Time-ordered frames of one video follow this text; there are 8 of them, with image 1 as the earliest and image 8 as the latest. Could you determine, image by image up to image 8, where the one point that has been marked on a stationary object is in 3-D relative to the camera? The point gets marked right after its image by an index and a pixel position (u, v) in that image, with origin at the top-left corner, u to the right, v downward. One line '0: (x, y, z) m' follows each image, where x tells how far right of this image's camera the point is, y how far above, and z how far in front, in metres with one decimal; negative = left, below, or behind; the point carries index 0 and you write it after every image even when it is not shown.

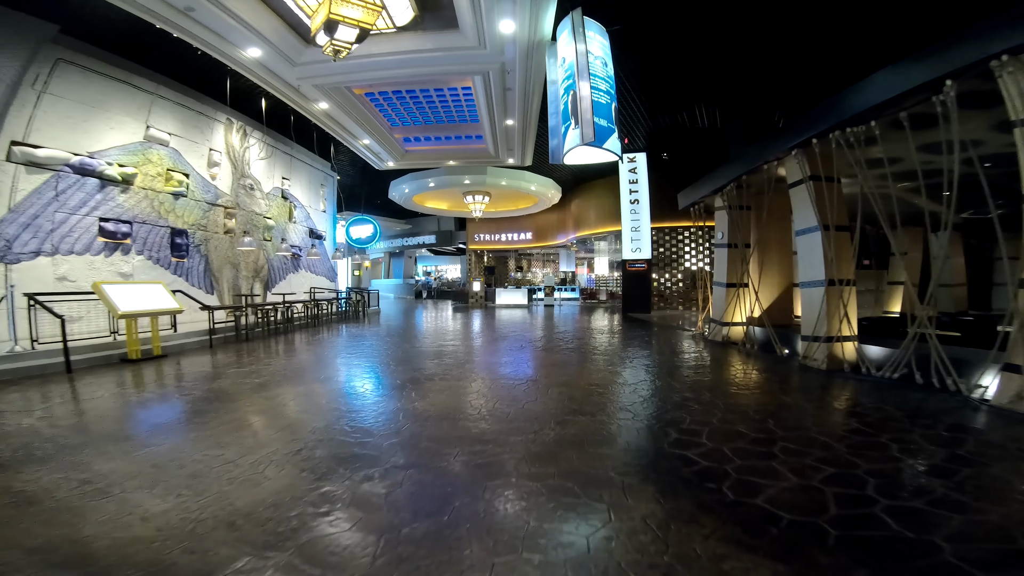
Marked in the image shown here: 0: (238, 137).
0: (-4.2, +2.2, +7.6) m
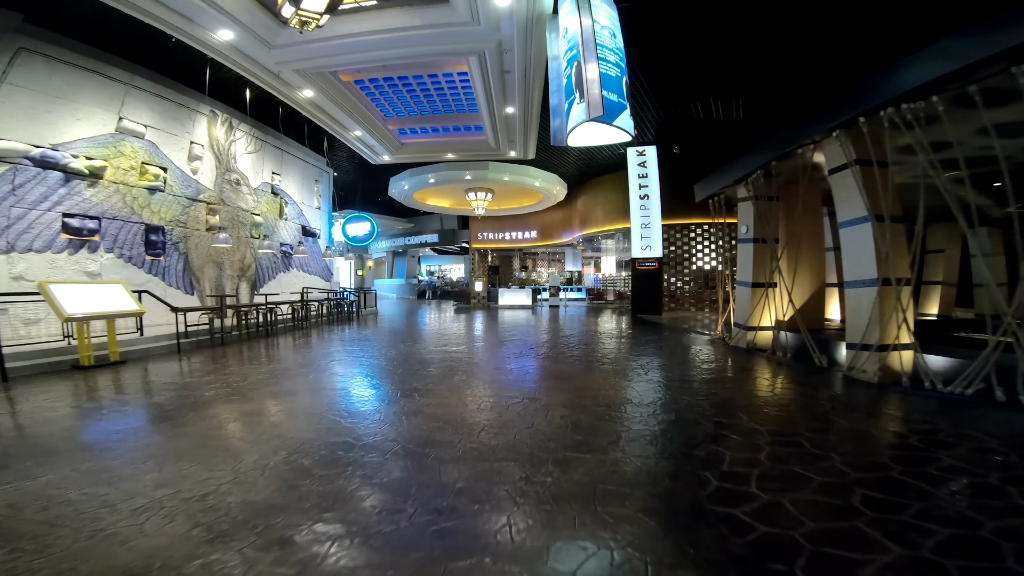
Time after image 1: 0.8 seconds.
0: (-4.2, +2.2, +7.1) m
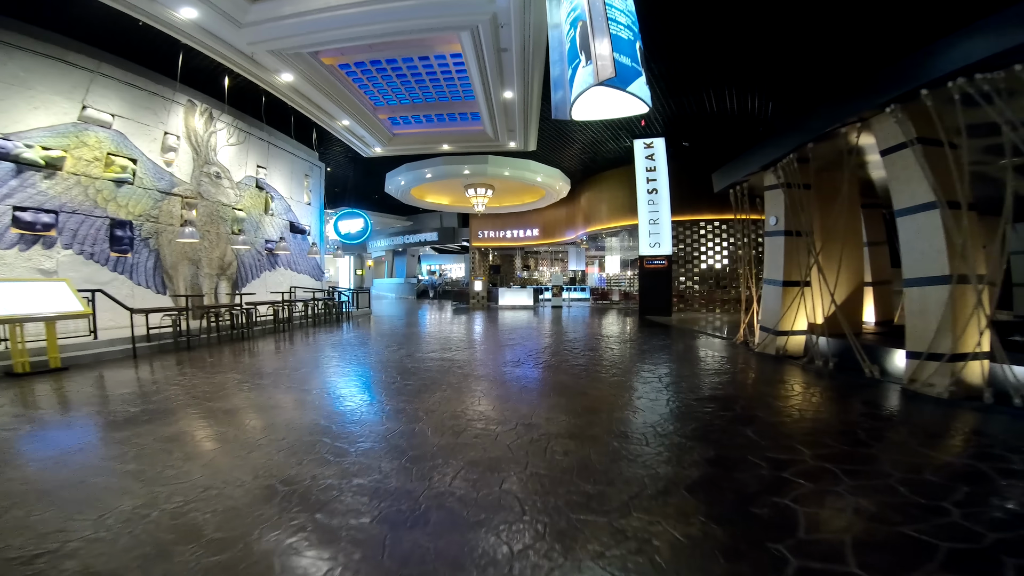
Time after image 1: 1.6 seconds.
0: (-4.2, +2.2, +6.6) m
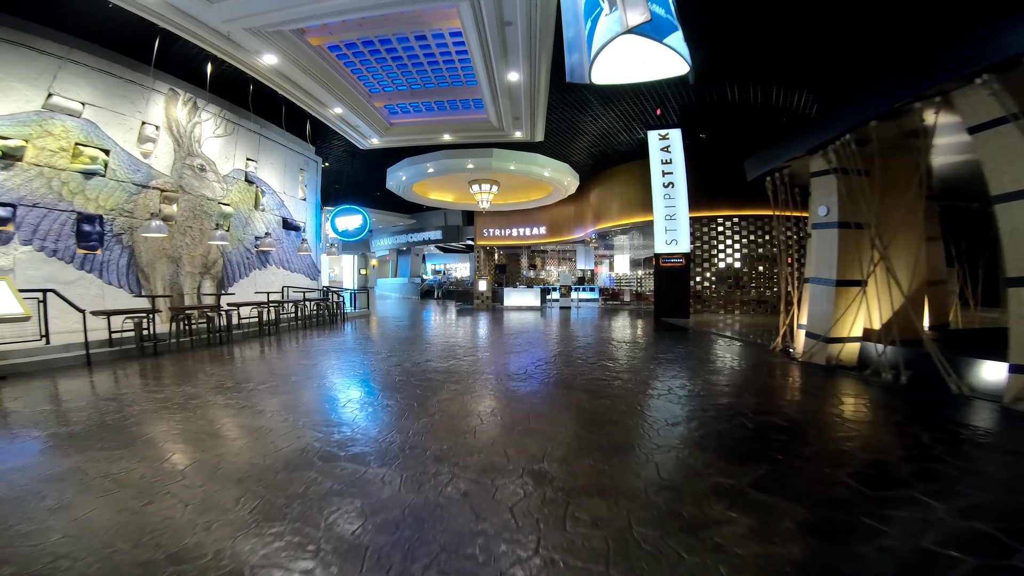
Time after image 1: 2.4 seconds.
0: (-4.1, +2.2, +6.2) m
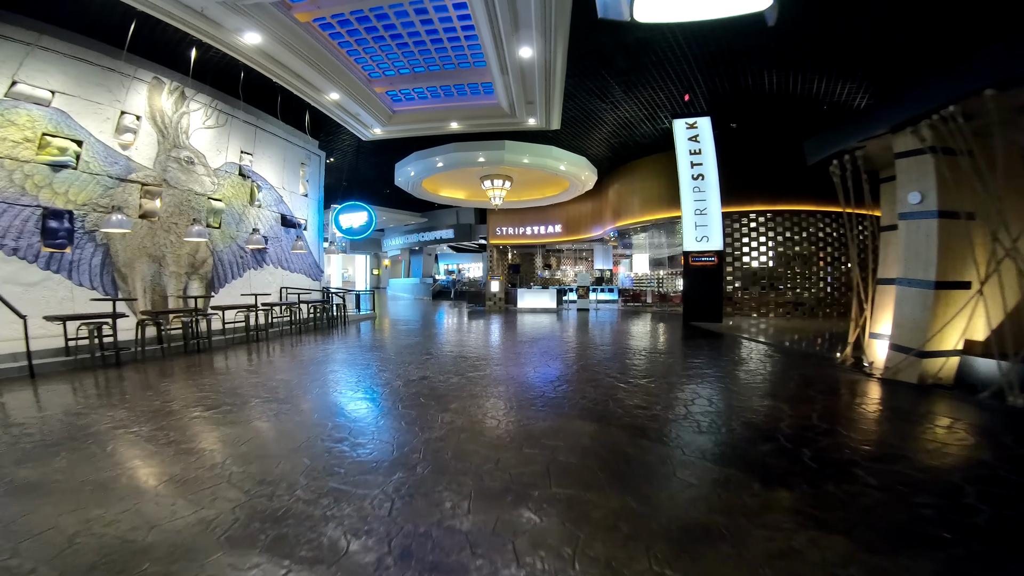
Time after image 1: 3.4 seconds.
0: (-4.0, +2.2, +5.7) m
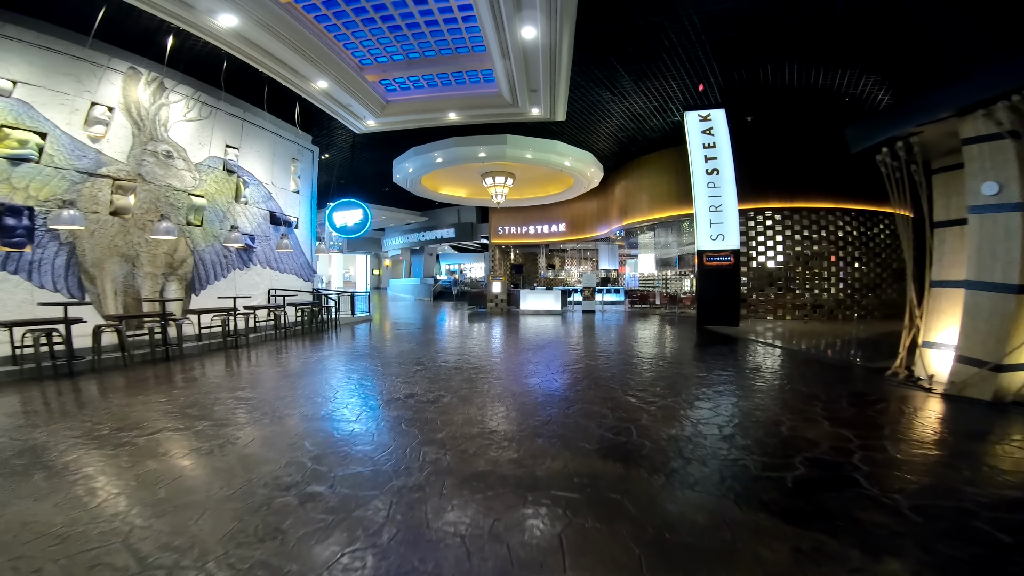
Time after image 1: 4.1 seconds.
0: (-4.0, +2.2, +5.3) m
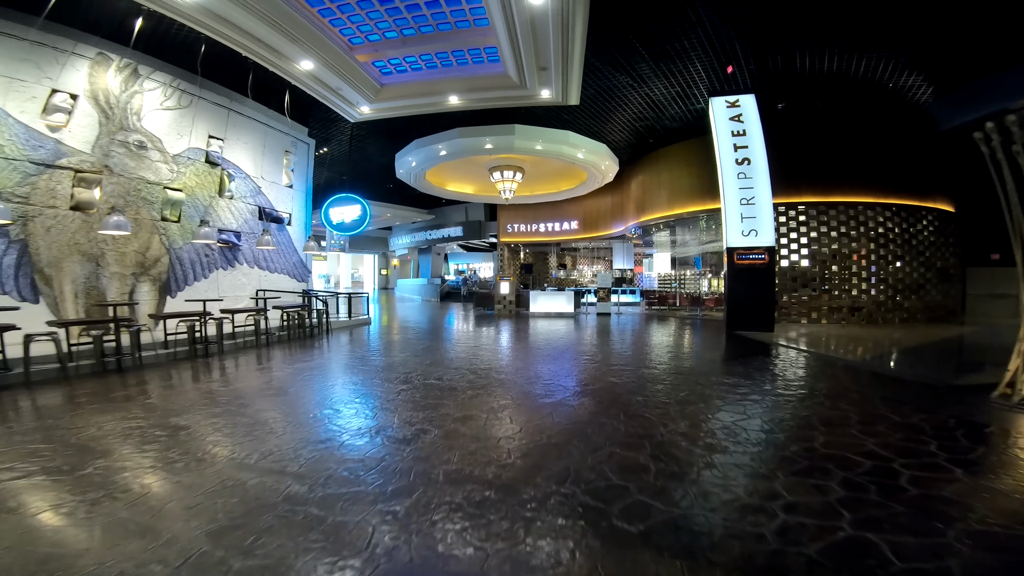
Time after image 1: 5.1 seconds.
0: (-3.9, +2.2, +4.8) m
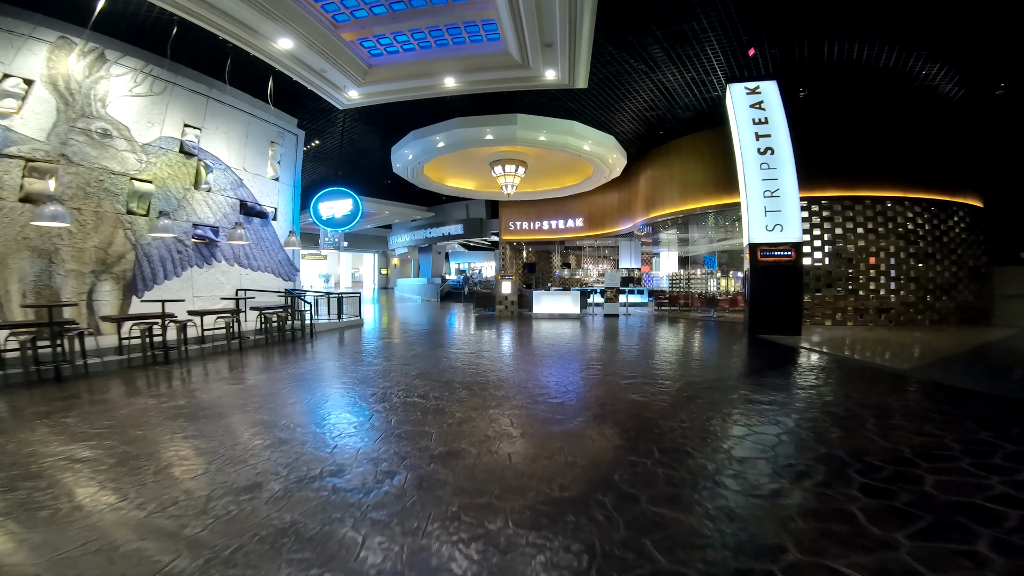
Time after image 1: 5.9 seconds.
0: (-3.9, +2.2, +4.3) m
